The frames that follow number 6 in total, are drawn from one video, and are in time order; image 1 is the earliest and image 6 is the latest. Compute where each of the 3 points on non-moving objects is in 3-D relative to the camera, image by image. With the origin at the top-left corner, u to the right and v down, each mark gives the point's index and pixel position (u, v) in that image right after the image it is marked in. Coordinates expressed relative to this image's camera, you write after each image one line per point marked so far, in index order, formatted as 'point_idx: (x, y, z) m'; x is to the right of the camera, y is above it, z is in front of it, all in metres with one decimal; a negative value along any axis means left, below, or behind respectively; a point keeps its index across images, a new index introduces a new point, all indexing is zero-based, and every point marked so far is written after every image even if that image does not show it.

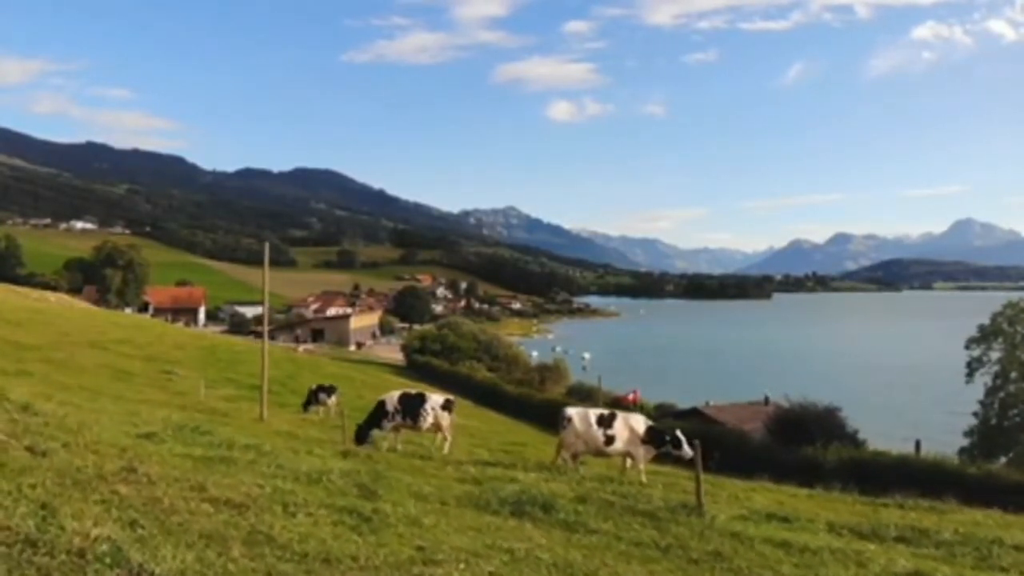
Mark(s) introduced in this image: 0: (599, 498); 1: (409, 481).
0: (+1.5, -3.4, +16.4) m
1: (-1.6, -3.1, +16.3) m
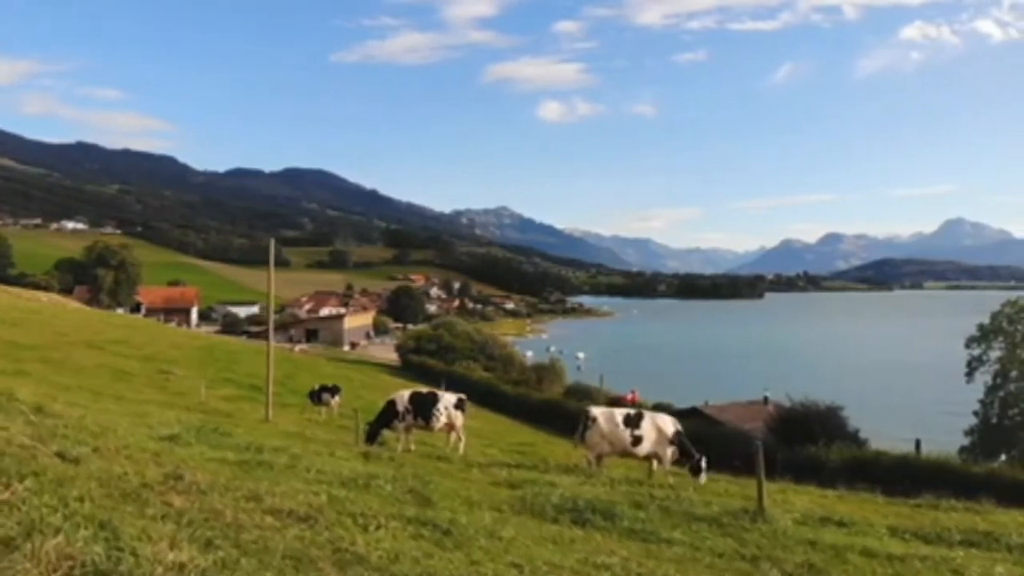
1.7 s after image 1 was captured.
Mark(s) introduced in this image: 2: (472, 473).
0: (+2.2, -3.3, +15.5) m
1: (-0.9, -3.0, +15.4) m
2: (-0.8, -3.6, +20.0) m
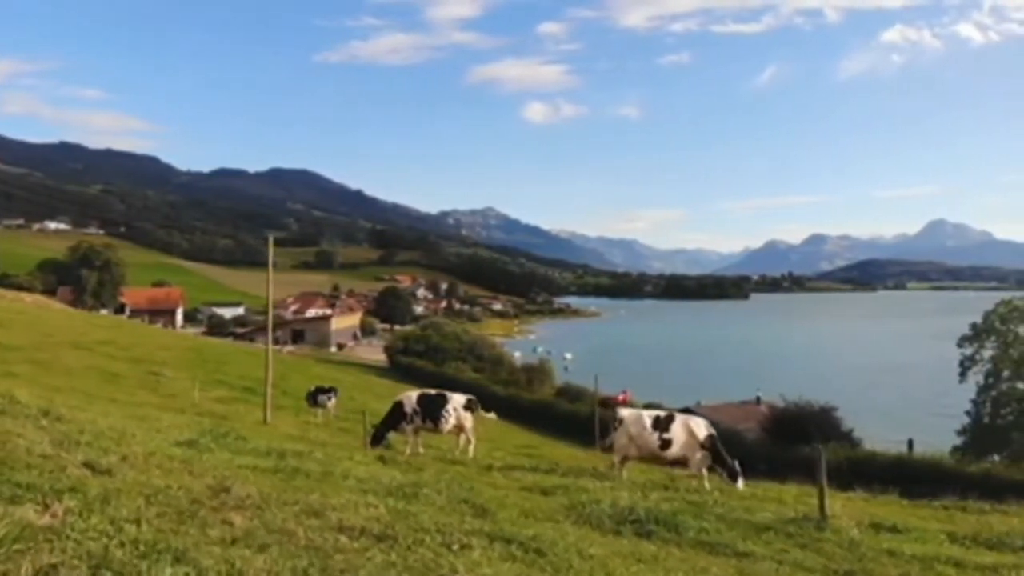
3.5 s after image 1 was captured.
0: (+2.7, -3.2, +14.6) m
1: (-0.4, -2.9, +14.4) m
2: (-0.3, -3.5, +19.1) m
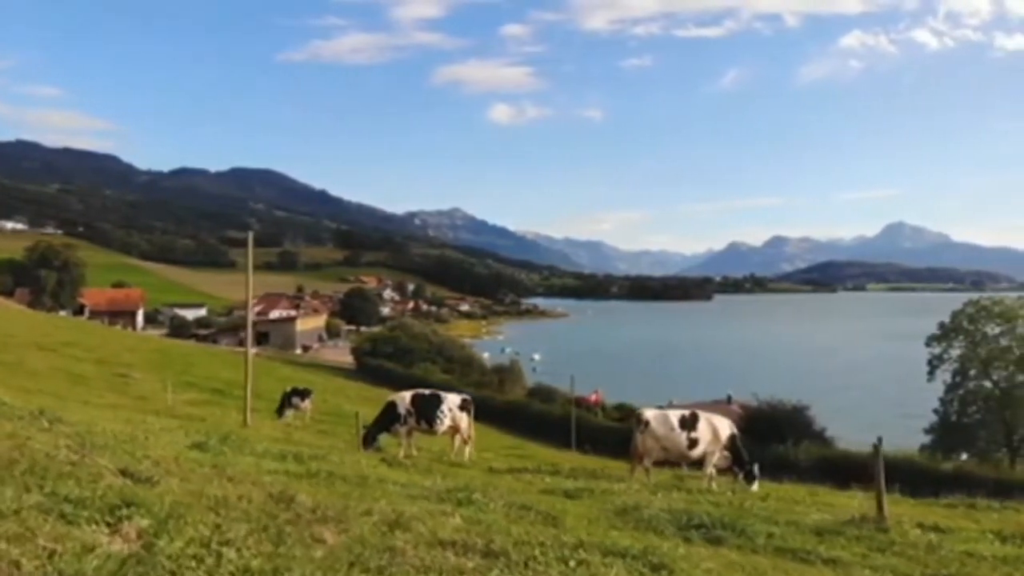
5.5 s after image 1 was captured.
0: (+3.1, -3.0, +13.7) m
1: (0.0, -2.7, +13.4) m
2: (-0.1, -3.4, +18.1) m
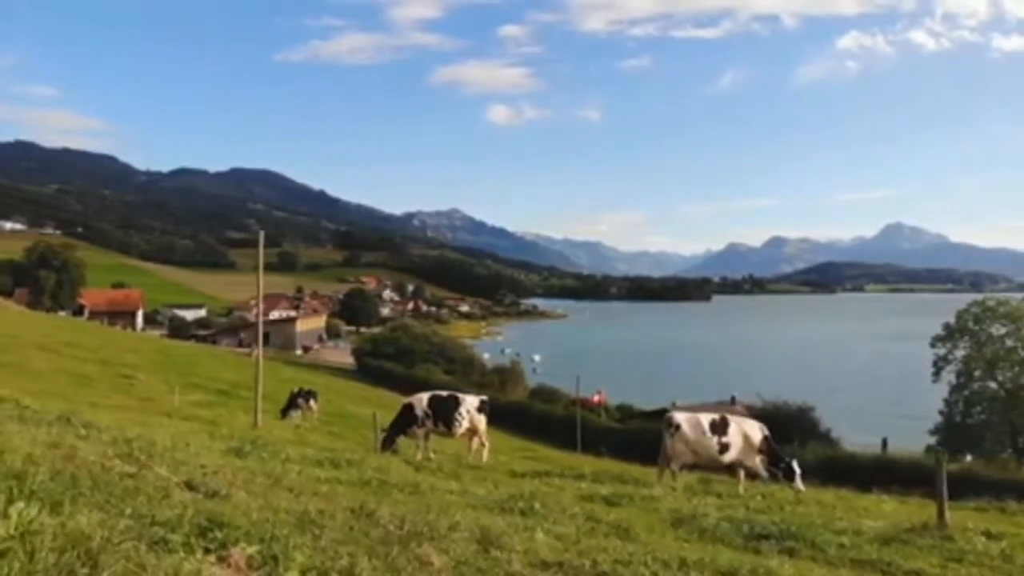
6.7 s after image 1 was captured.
0: (+3.6, -3.0, +13.2) m
1: (+0.5, -2.7, +12.9) m
2: (+0.4, -3.4, +17.6) m
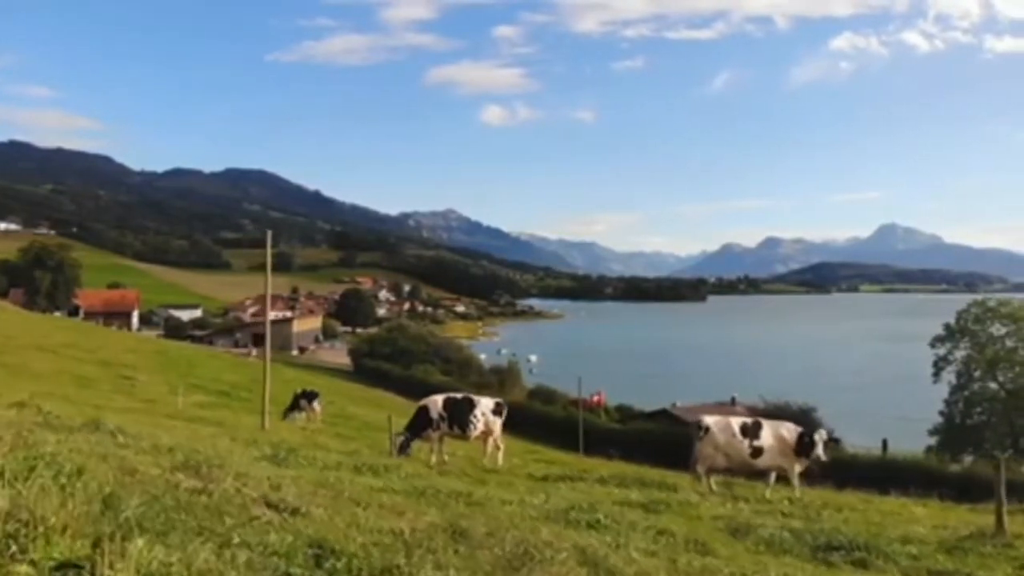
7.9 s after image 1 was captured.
0: (+4.1, -3.0, +12.8) m
1: (+1.0, -2.7, +12.5) m
2: (+0.9, -3.4, +17.2) m
